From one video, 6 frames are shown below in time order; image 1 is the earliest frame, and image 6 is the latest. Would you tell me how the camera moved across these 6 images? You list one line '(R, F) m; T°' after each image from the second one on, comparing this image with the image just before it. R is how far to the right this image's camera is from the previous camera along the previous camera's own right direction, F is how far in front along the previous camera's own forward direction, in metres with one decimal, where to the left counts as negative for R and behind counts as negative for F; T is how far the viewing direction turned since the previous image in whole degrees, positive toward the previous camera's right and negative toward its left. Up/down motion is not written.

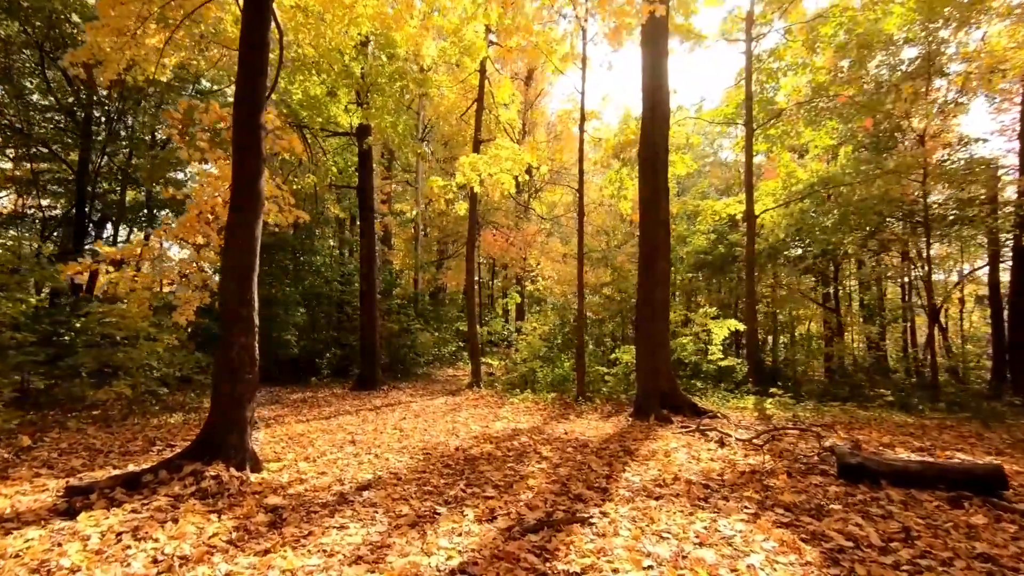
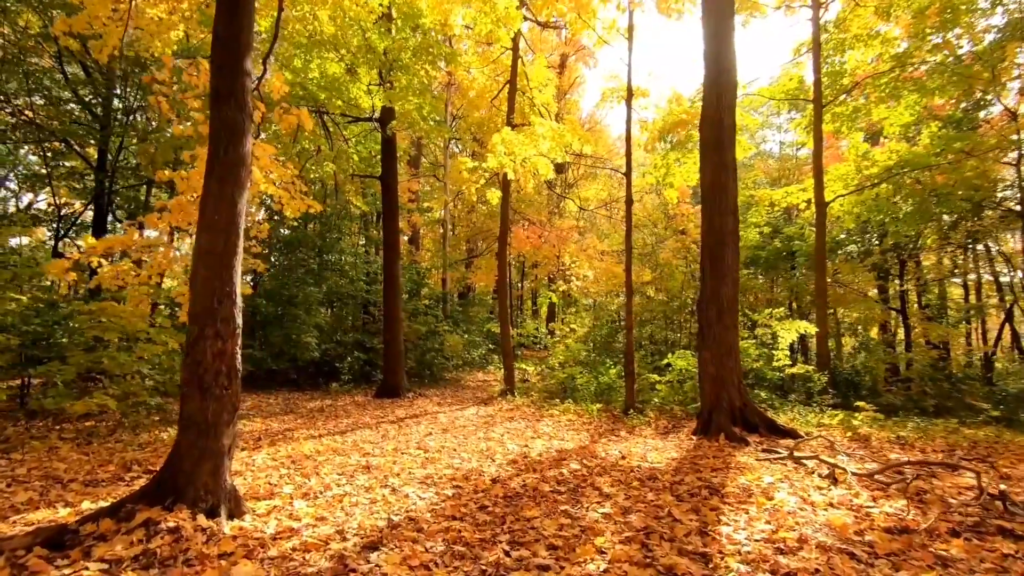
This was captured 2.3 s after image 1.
(-0.2, +1.1) m; -3°
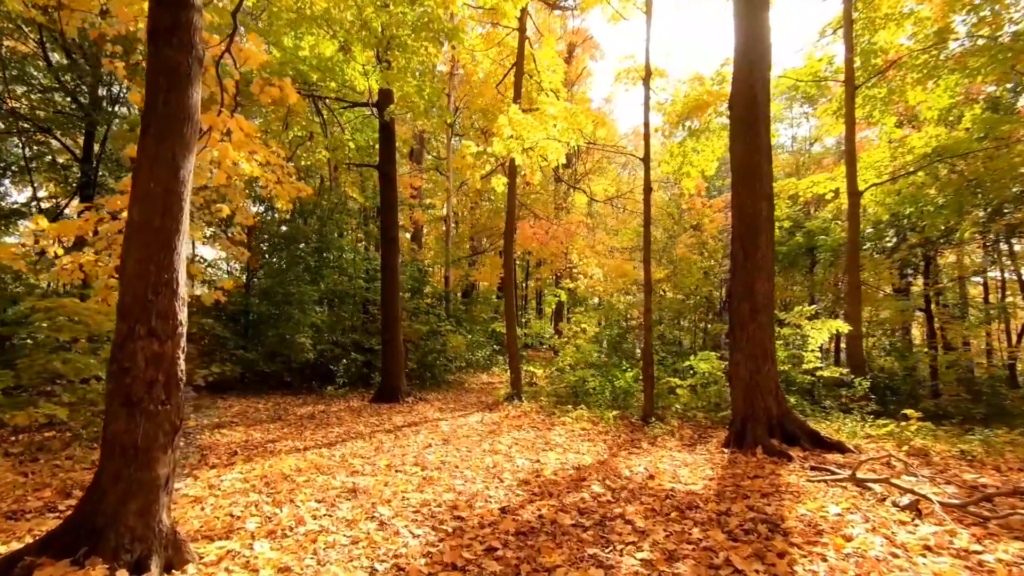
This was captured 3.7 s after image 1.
(-0.1, +0.8) m; 0°
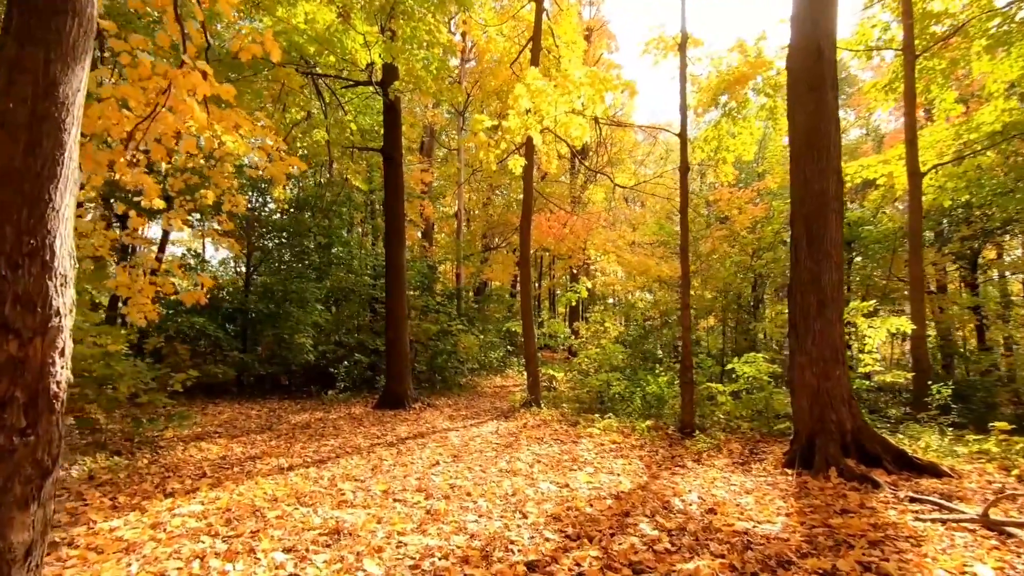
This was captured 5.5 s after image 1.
(-0.1, +1.0) m; -1°
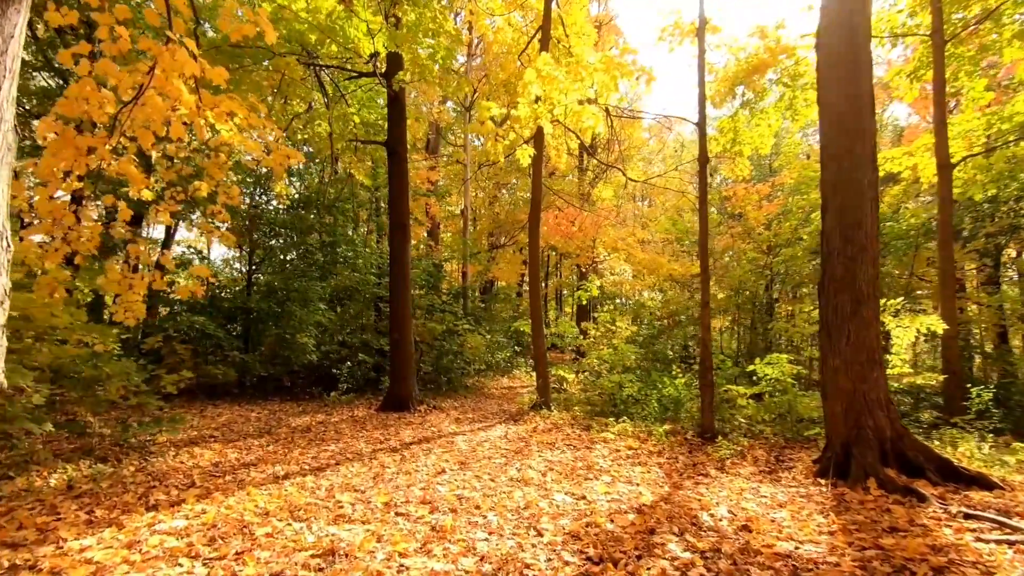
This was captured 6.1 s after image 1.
(-0.1, +0.4) m; -1°
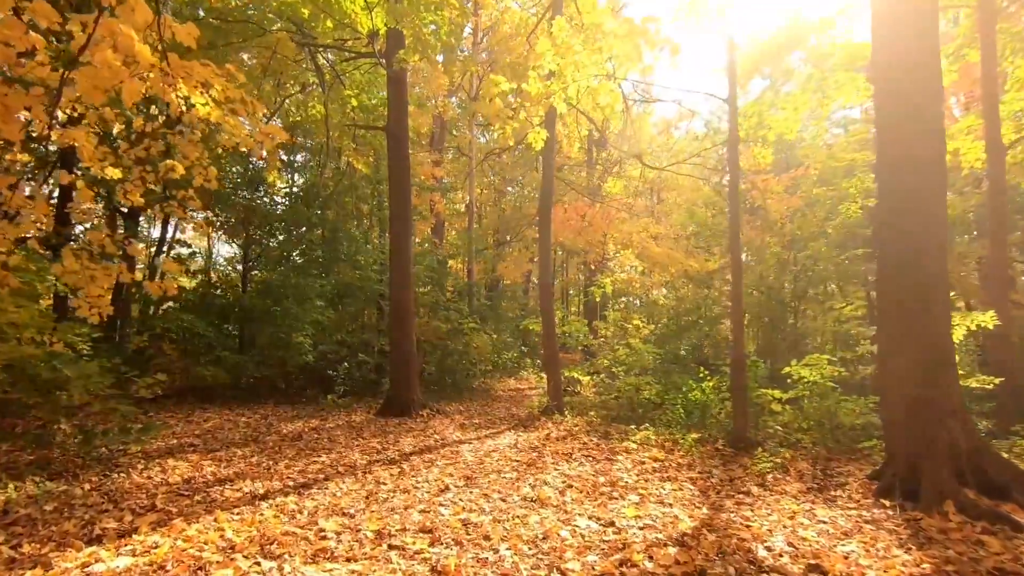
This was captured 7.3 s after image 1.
(-0.1, +0.7) m; -1°
